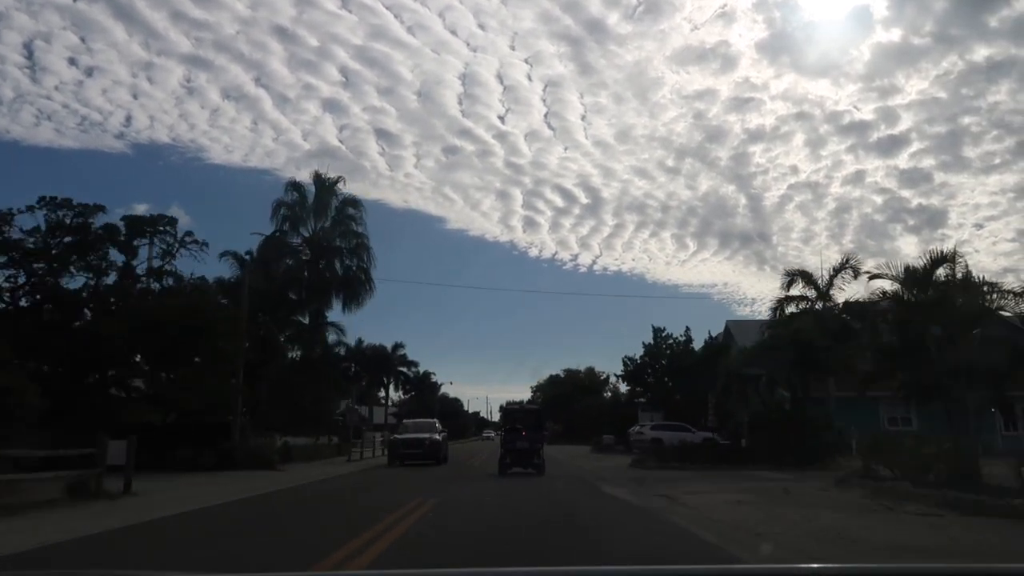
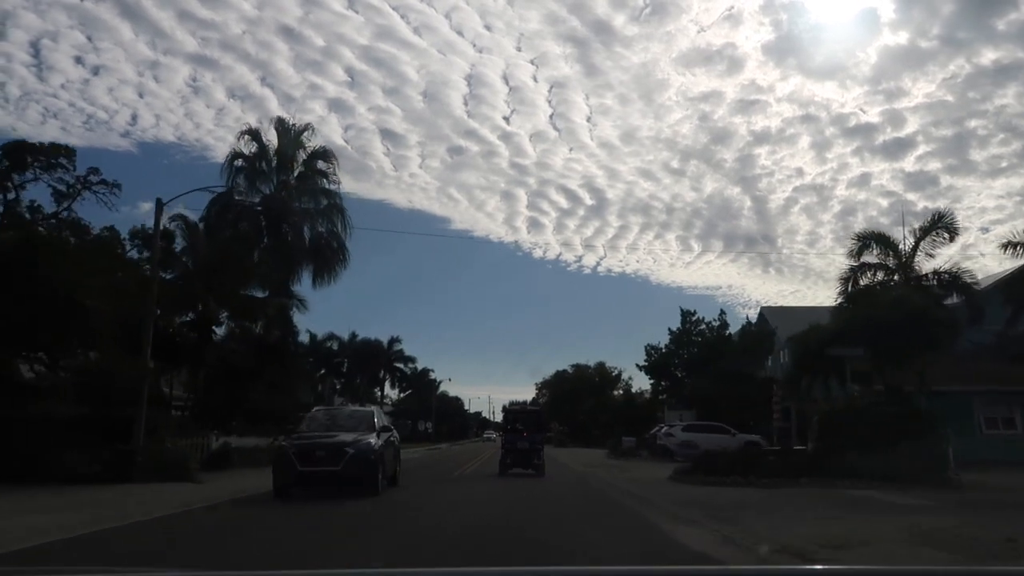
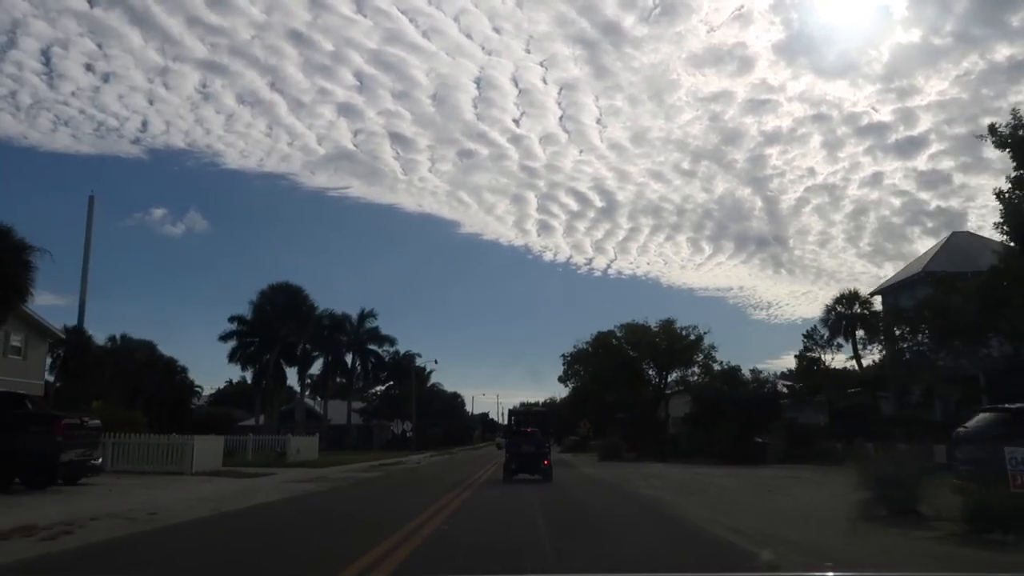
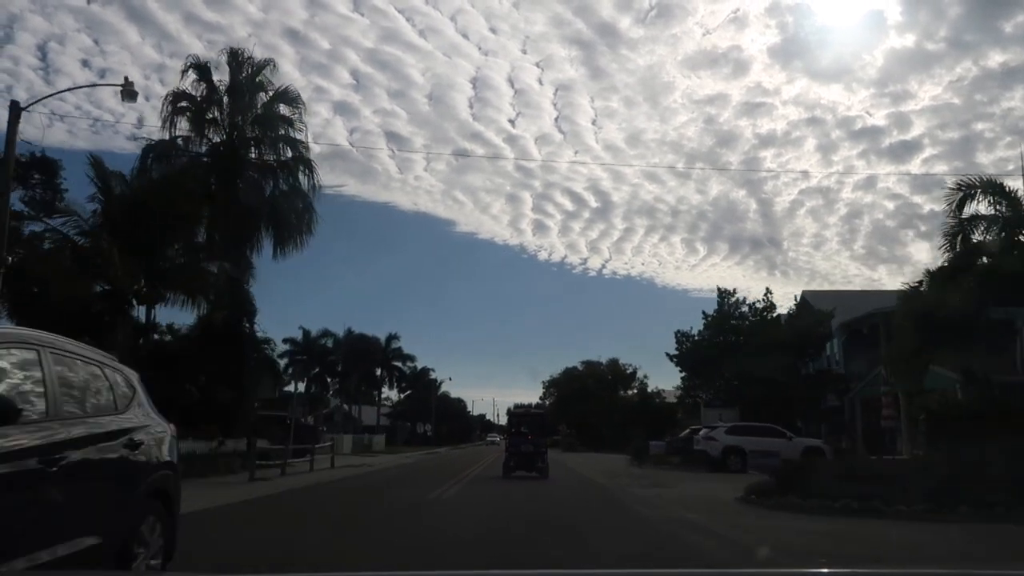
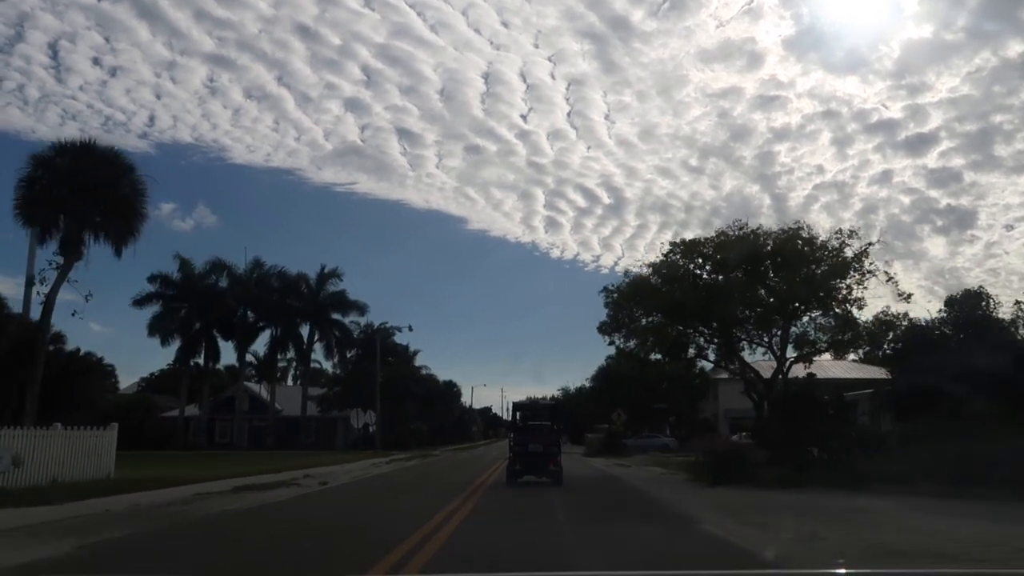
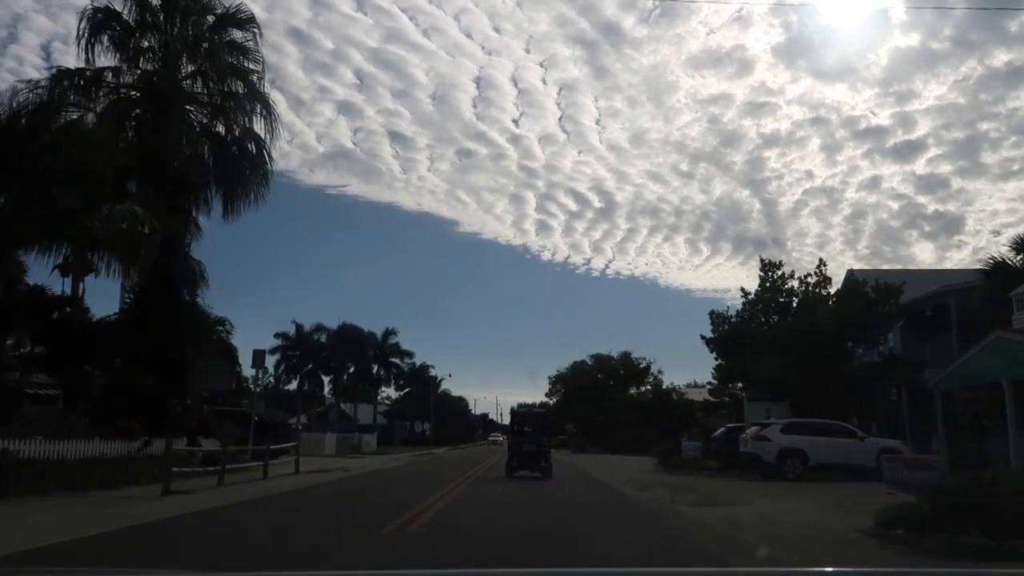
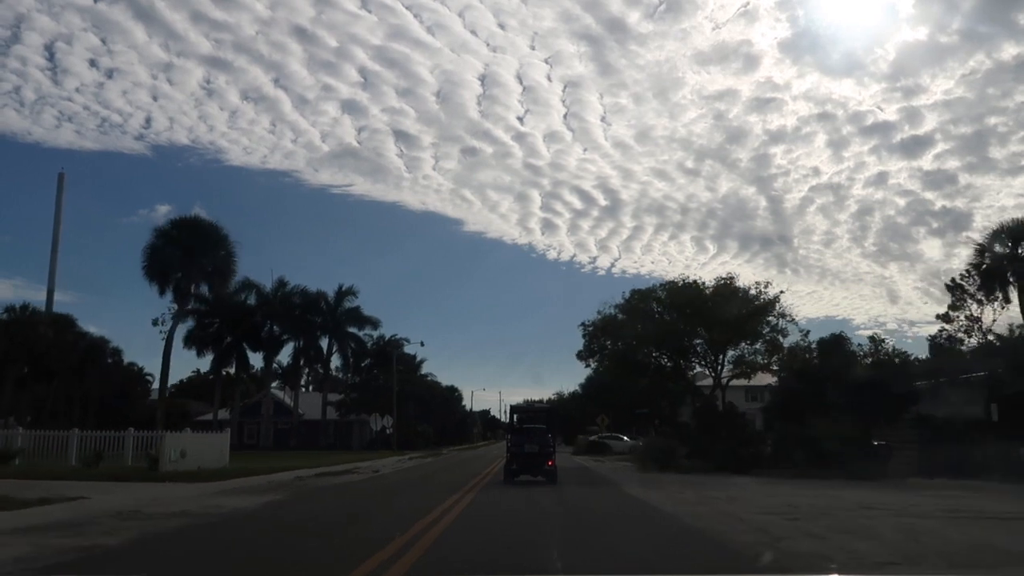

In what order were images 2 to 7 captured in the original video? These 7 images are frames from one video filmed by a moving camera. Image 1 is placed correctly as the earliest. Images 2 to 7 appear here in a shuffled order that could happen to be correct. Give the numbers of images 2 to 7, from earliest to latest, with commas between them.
2, 4, 6, 3, 7, 5
